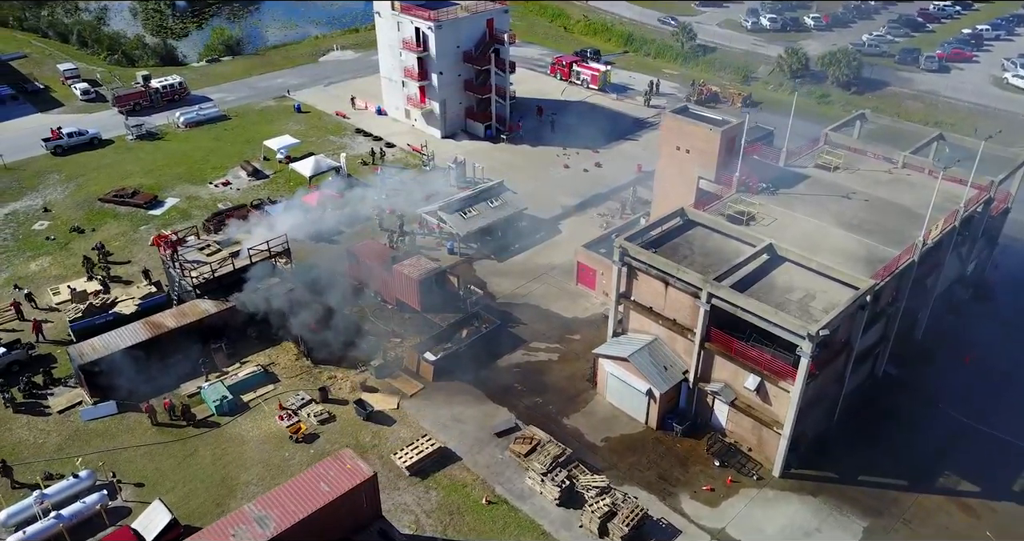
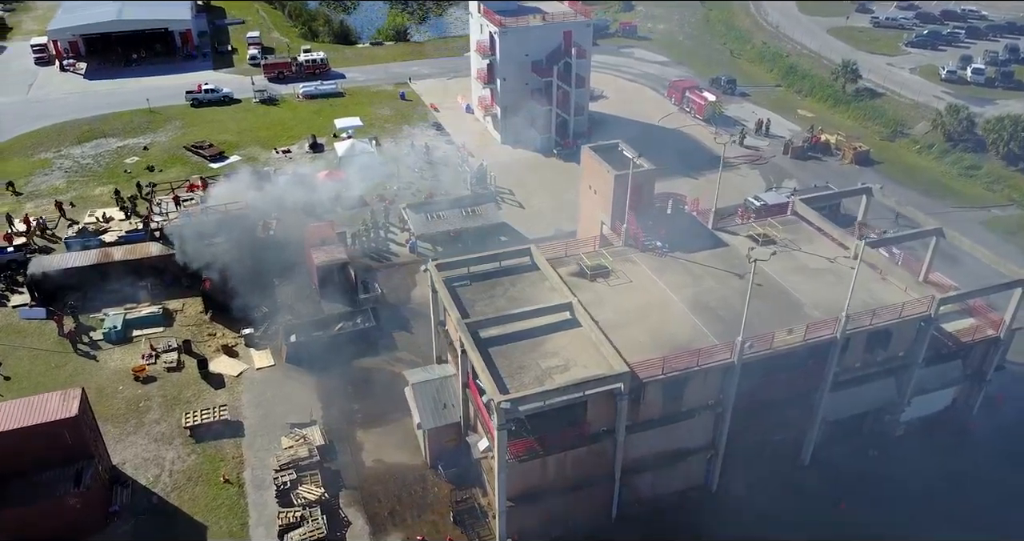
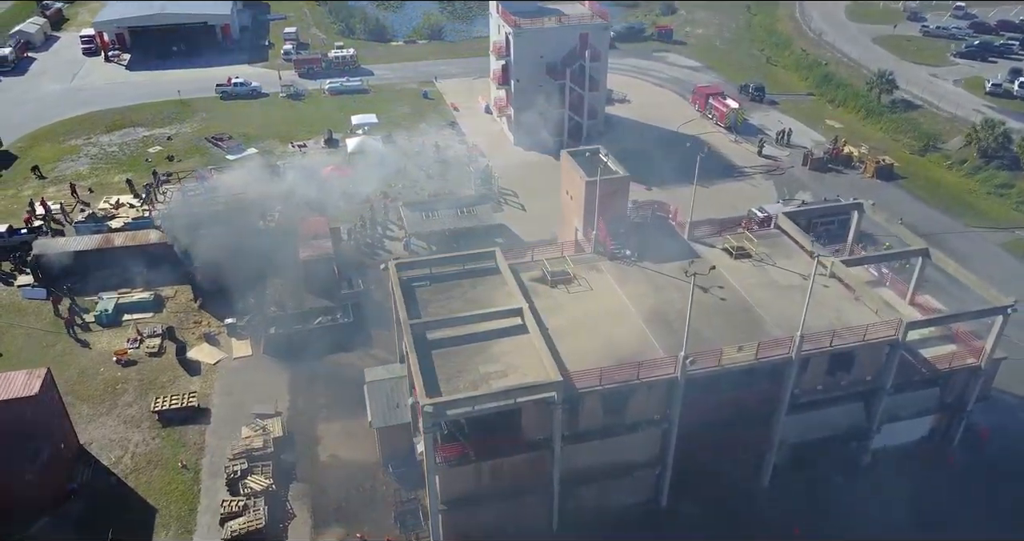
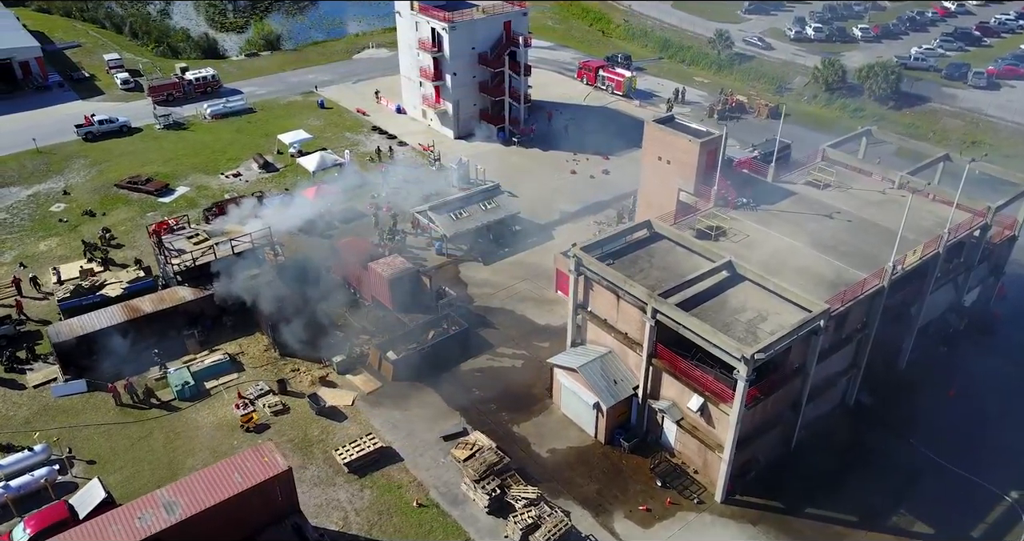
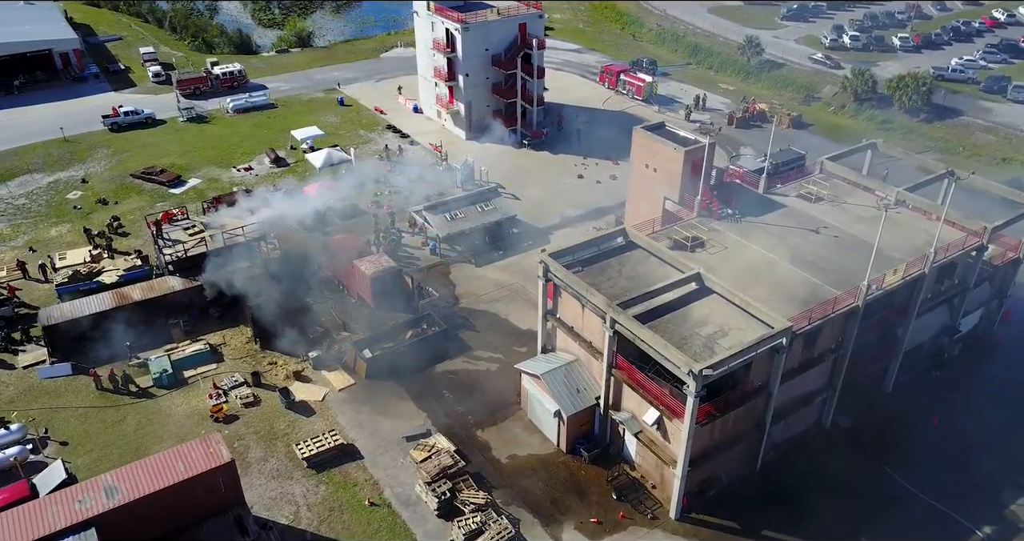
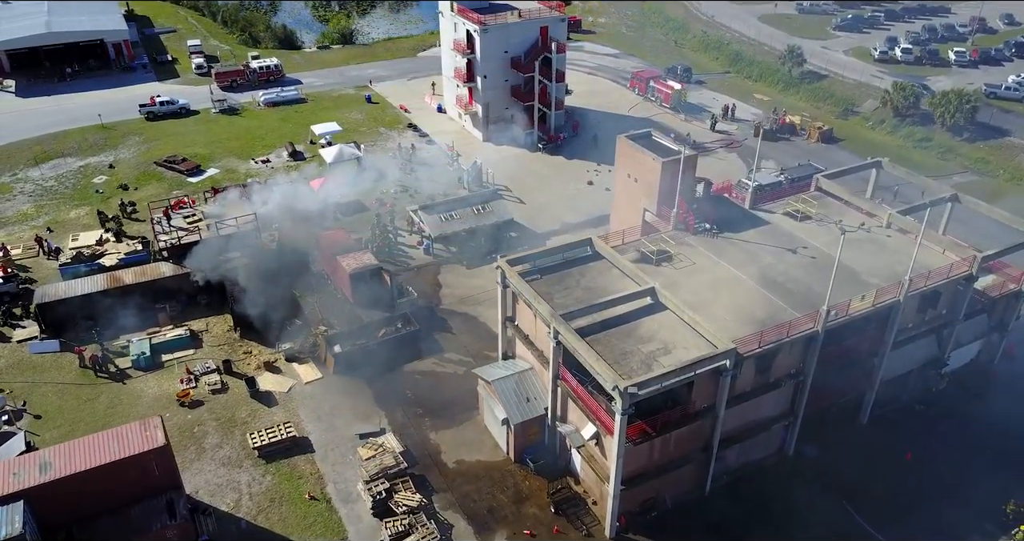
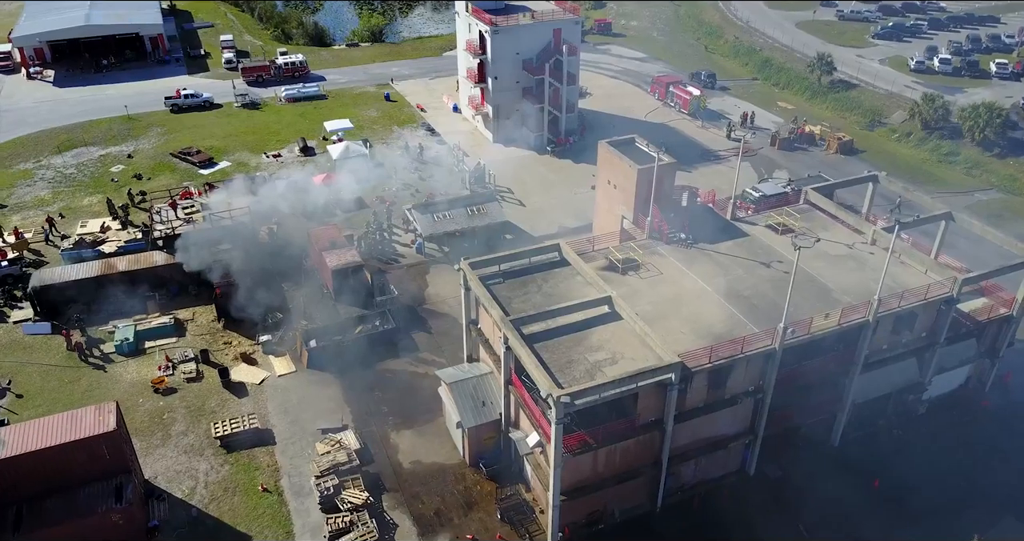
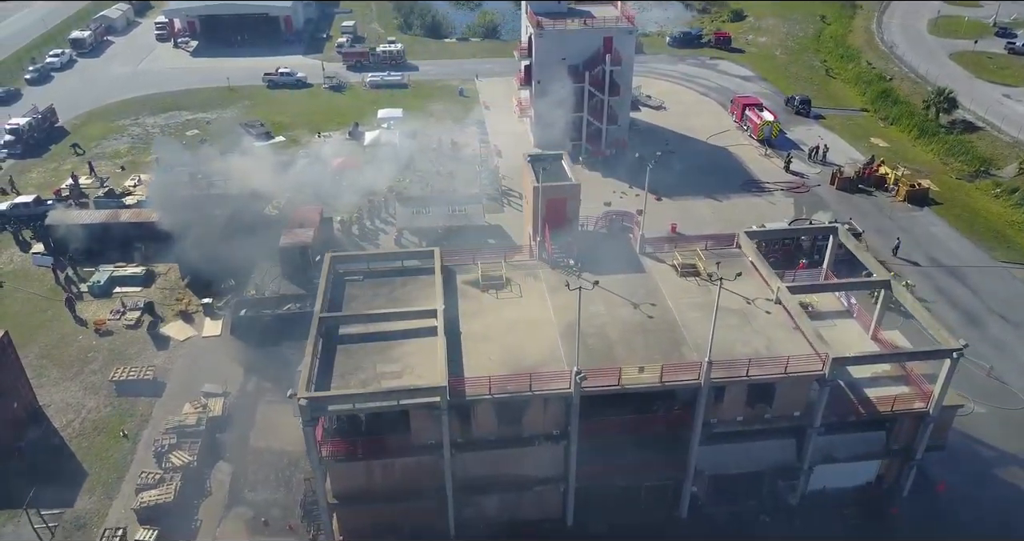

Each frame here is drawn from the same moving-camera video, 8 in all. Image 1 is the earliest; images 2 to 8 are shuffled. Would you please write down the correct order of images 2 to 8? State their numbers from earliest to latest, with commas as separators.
4, 5, 6, 7, 2, 3, 8
